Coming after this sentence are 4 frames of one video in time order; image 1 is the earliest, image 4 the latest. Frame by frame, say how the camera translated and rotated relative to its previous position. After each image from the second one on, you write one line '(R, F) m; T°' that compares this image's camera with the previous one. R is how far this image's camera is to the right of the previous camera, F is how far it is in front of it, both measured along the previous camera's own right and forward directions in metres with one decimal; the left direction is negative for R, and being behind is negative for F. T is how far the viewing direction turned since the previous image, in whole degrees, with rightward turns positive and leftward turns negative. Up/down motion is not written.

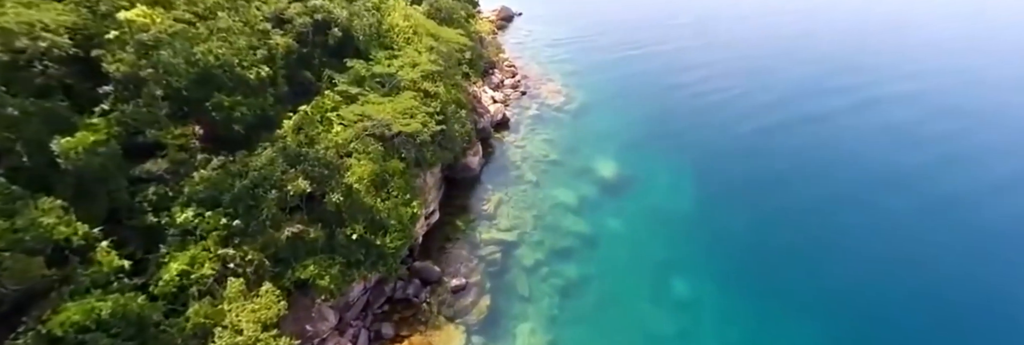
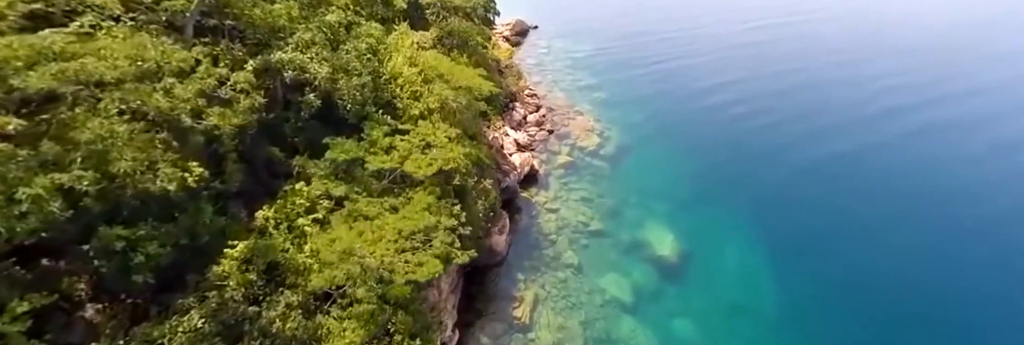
(-1.6, +6.9) m; 0°
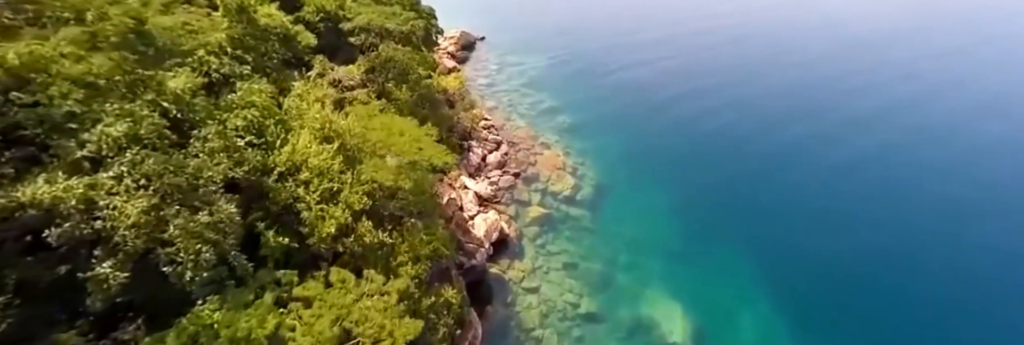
(-0.5, +6.5) m; +6°
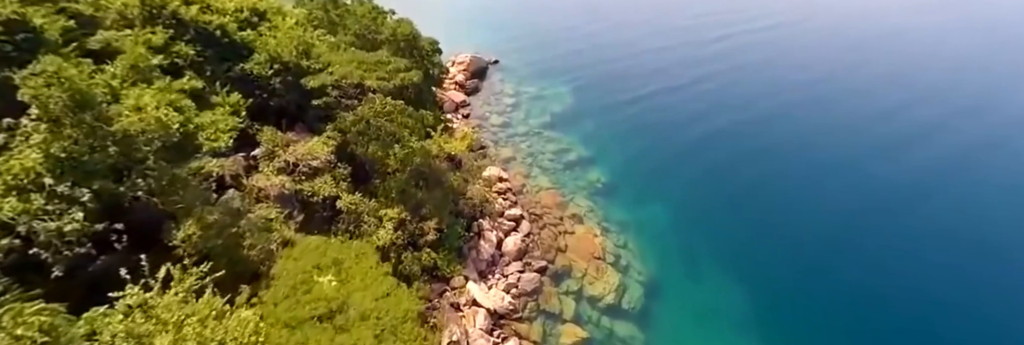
(-0.6, +7.2) m; -1°
